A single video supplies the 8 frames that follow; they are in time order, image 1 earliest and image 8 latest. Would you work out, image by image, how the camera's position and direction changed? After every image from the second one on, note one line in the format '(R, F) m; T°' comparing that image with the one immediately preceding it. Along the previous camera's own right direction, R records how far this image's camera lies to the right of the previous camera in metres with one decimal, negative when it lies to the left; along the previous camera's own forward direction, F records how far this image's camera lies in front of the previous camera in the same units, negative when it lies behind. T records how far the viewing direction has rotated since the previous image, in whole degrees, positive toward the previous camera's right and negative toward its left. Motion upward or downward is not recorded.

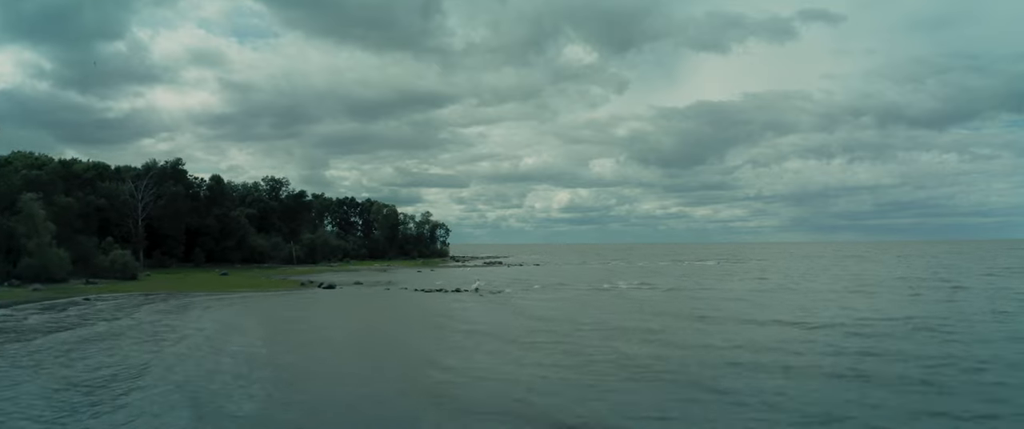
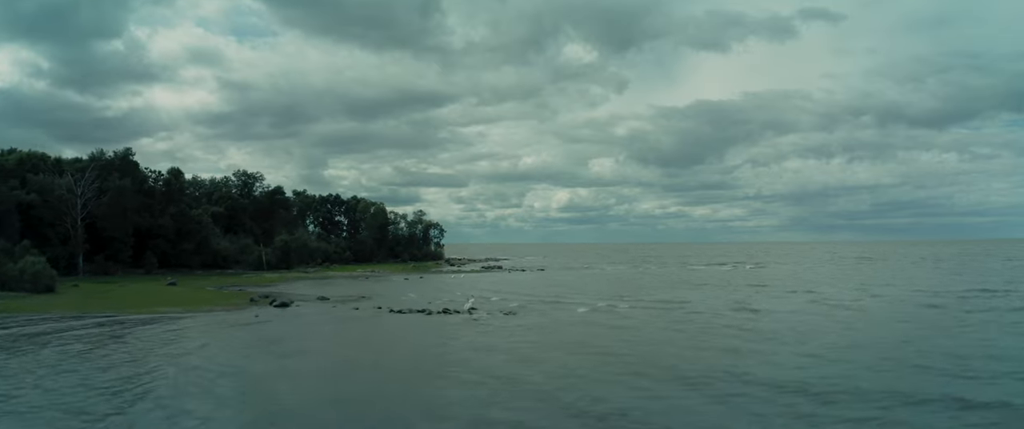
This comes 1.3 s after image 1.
(-0.3, +13.2) m; 0°
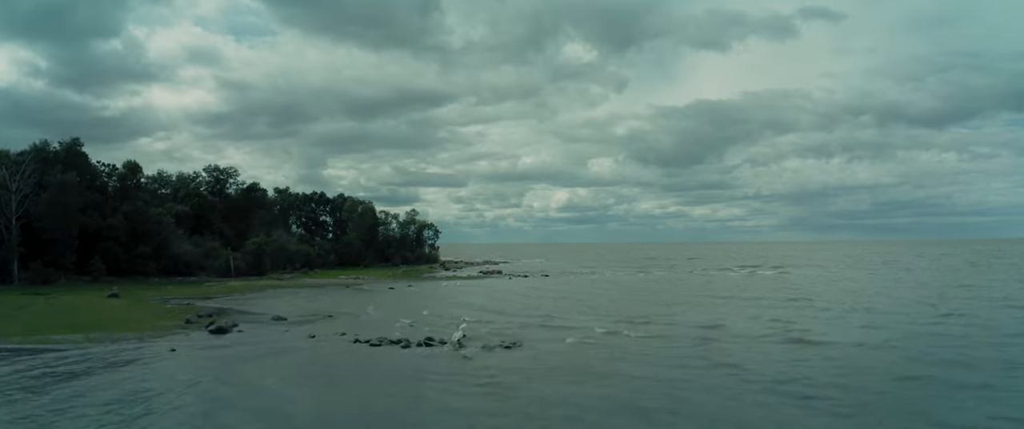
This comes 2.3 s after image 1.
(-0.3, +10.7) m; 0°
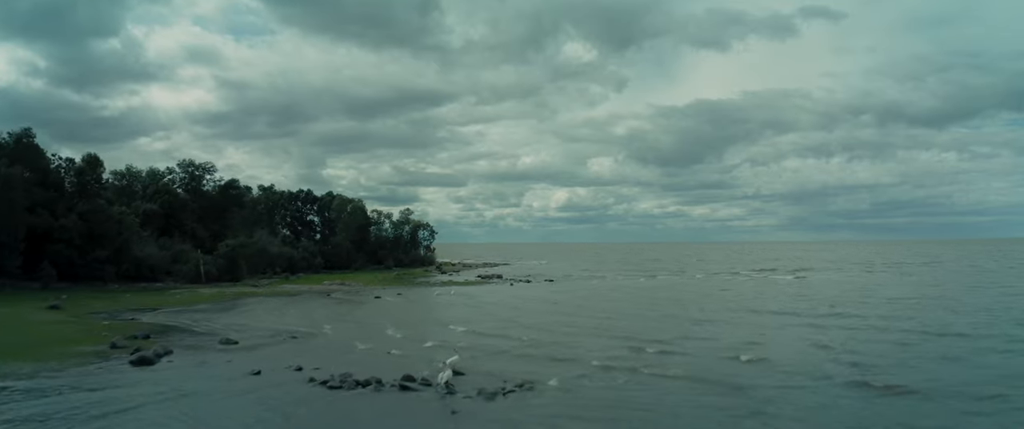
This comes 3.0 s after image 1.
(-0.2, +8.1) m; 0°
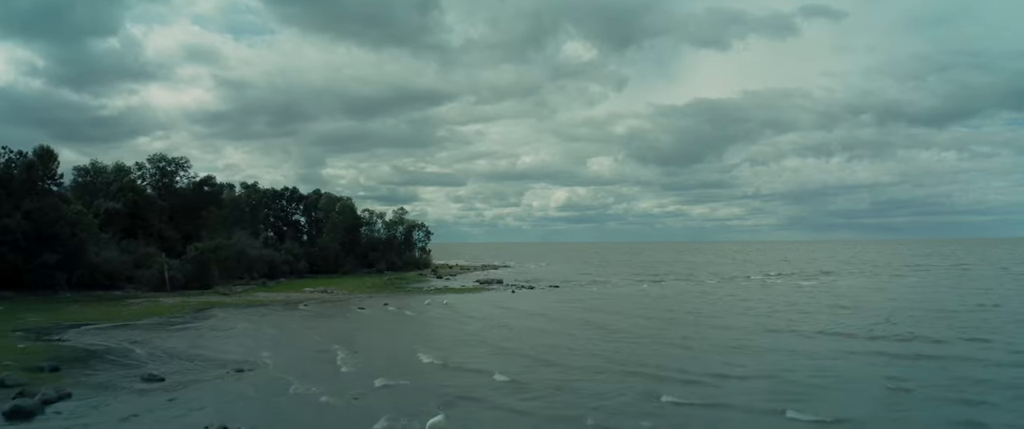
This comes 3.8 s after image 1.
(-0.2, +7.6) m; 0°
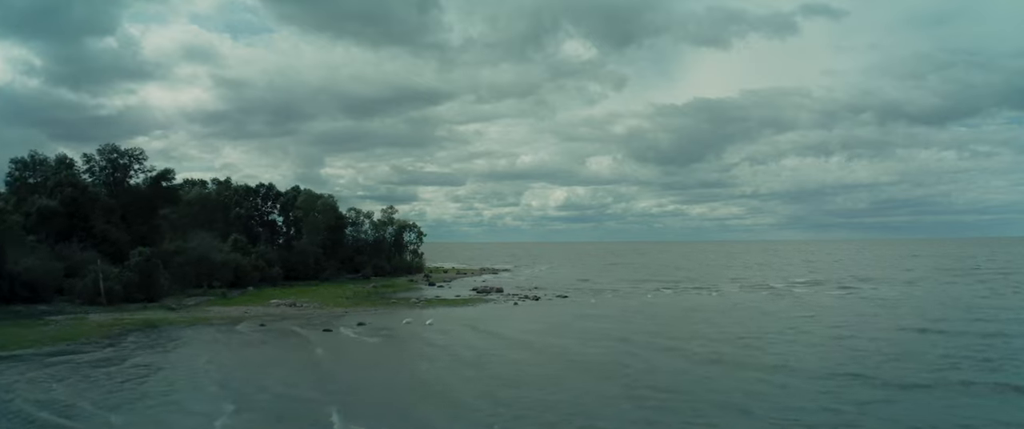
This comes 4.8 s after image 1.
(-0.3, +10.3) m; 0°
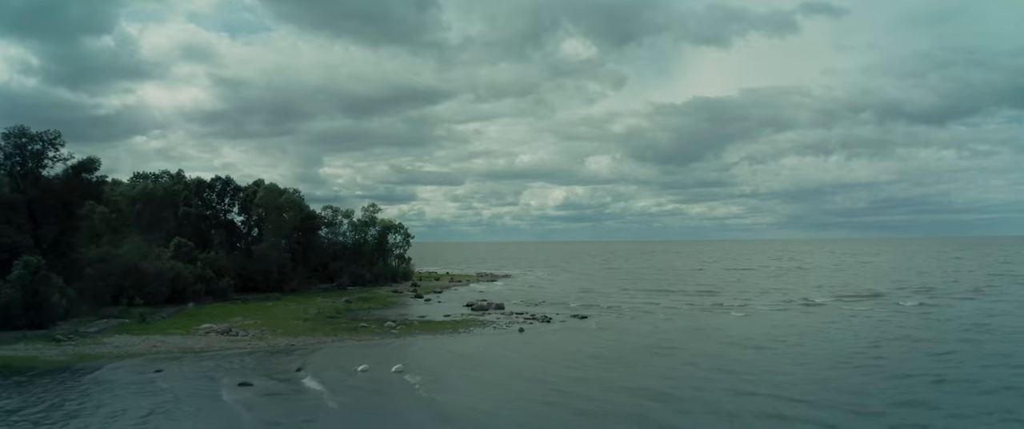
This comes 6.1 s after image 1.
(-0.3, +13.8) m; 0°
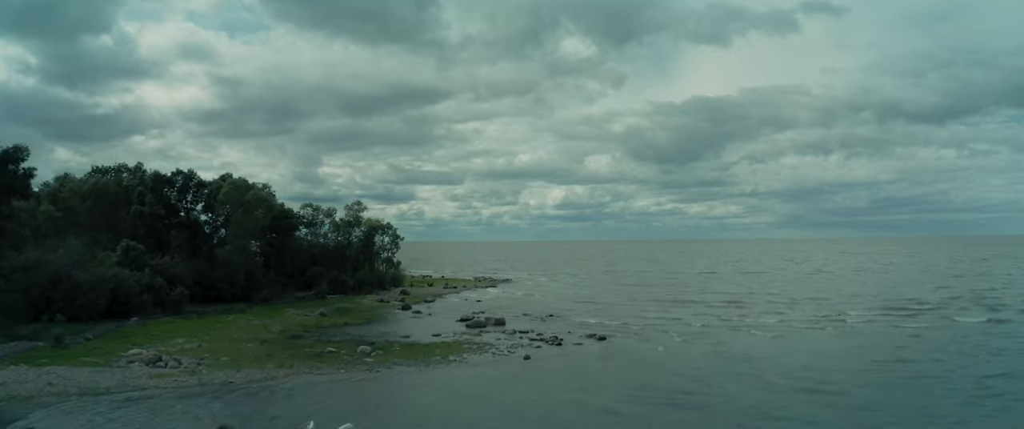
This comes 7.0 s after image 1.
(-0.2, +9.0) m; 0°
